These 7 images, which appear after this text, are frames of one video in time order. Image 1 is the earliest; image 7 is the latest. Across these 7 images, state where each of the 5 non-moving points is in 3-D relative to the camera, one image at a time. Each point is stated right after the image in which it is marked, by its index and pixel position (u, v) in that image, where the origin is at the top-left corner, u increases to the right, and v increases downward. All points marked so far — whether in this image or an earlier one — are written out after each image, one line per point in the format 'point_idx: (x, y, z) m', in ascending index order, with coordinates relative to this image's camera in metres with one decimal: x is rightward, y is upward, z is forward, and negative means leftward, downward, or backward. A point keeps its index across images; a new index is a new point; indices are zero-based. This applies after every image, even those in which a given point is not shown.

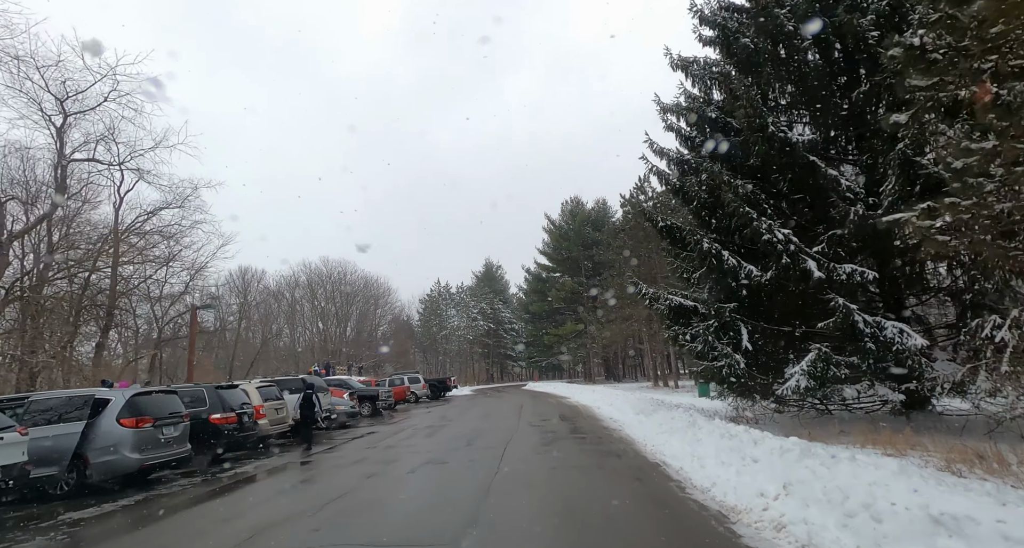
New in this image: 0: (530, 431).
0: (+0.5, -4.4, +15.2) m
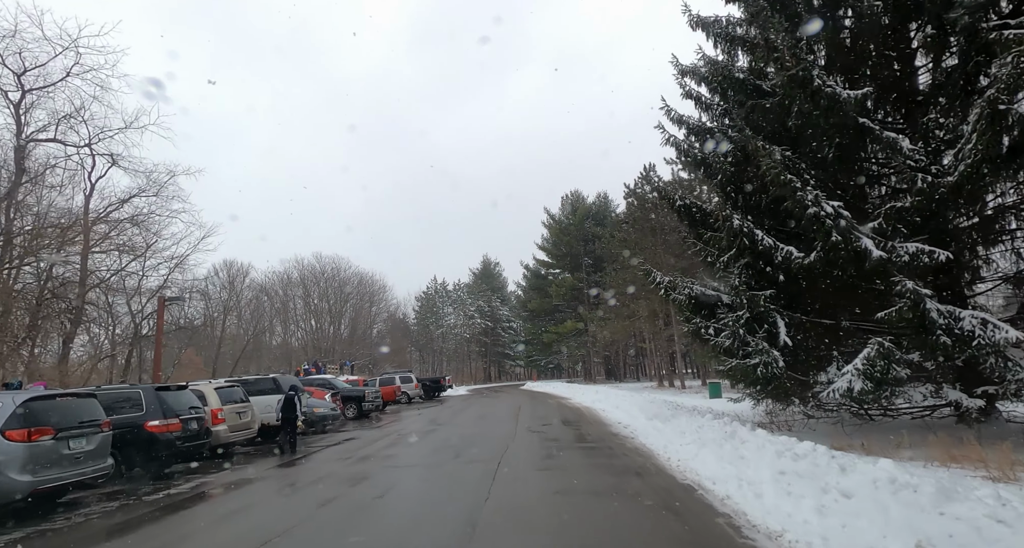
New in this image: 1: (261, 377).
0: (+0.4, -4.0, +13.5) m
1: (-6.6, -2.7, +14.6) m
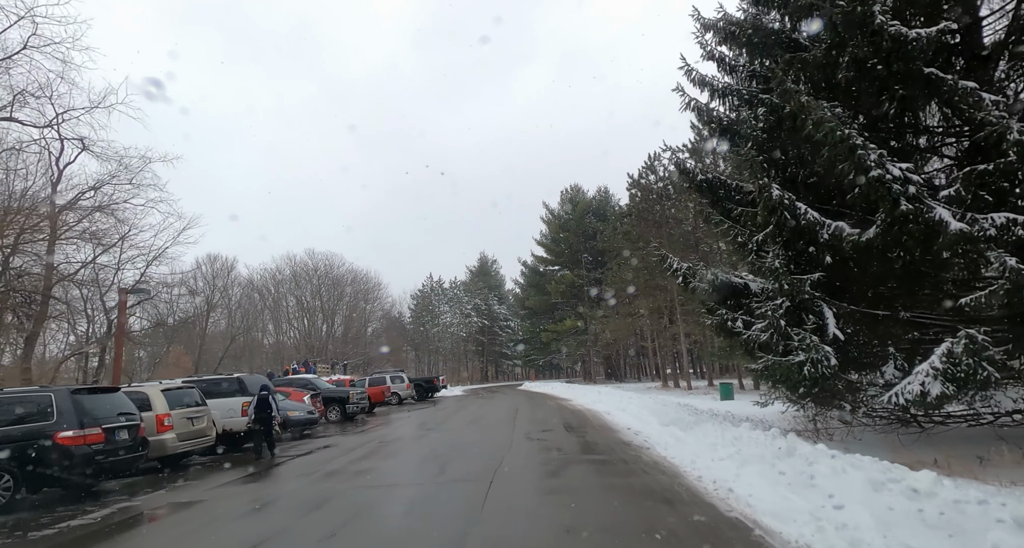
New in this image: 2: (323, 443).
0: (+0.3, -3.7, +11.9) m
1: (-6.7, -2.4, +12.9) m
2: (-5.1, -4.6, +15.0) m
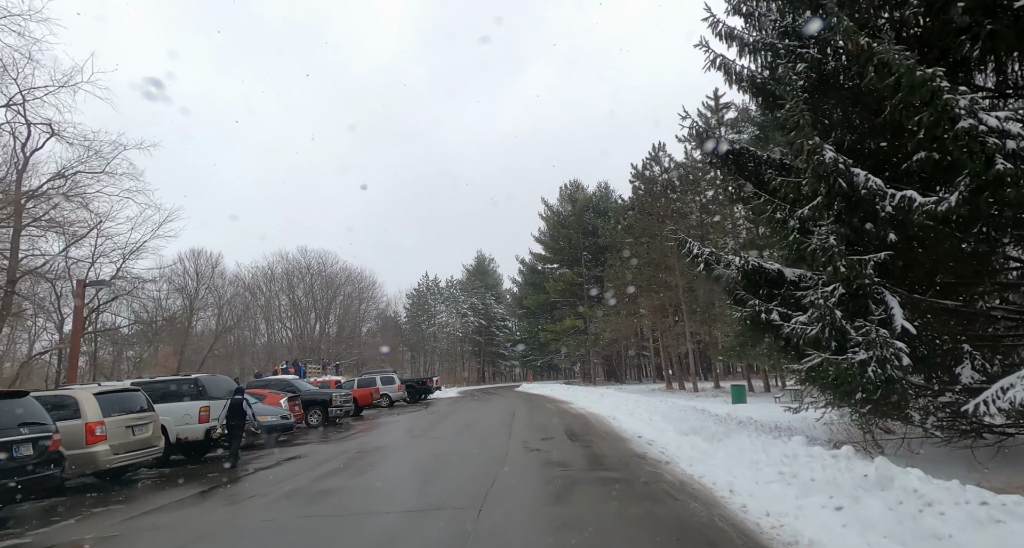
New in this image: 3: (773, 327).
0: (+0.2, -3.5, +10.4) m
1: (-6.7, -2.1, +11.4) m
2: (-5.2, -4.3, +13.4) m
3: (+4.1, -0.8, +8.6) m
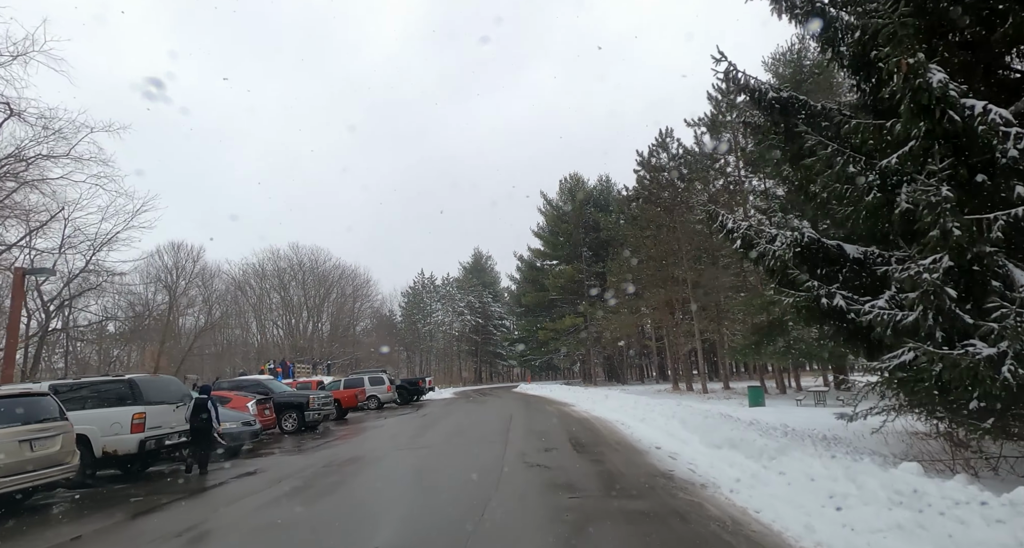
0: (+0.2, -3.2, +8.6) m
1: (-6.8, -1.8, +9.6) m
2: (-5.3, -4.0, +11.6) m
3: (+4.0, -0.5, +6.8) m
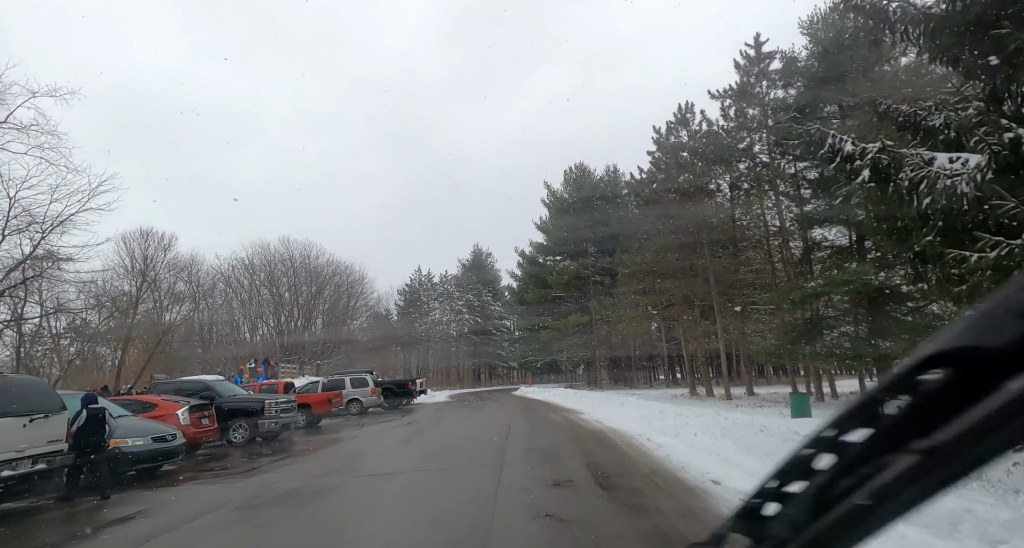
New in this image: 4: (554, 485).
0: (+0.1, -2.7, +5.6) m
1: (-6.8, -1.3, +6.6) m
2: (-5.3, -3.5, +8.7) m
3: (+4.0, 0.0, +3.9) m
4: (+0.6, -2.9, +7.7) m
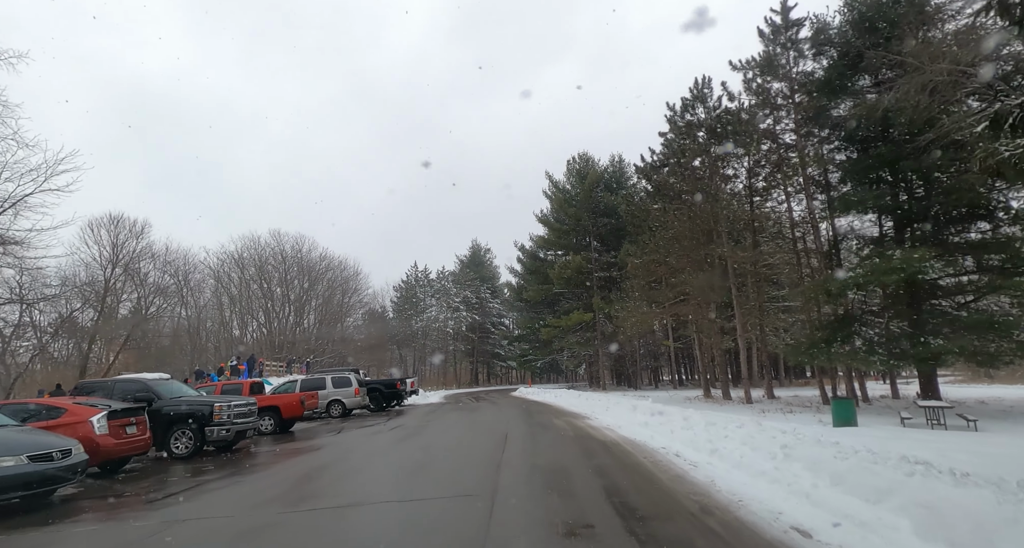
0: (+0.1, -2.3, +3.4) m
1: (-6.9, -0.8, +4.4) m
2: (-5.4, -3.0, +6.5) m
3: (+4.0, +0.4, +1.6) m
4: (+0.5, -2.5, +5.4) m
